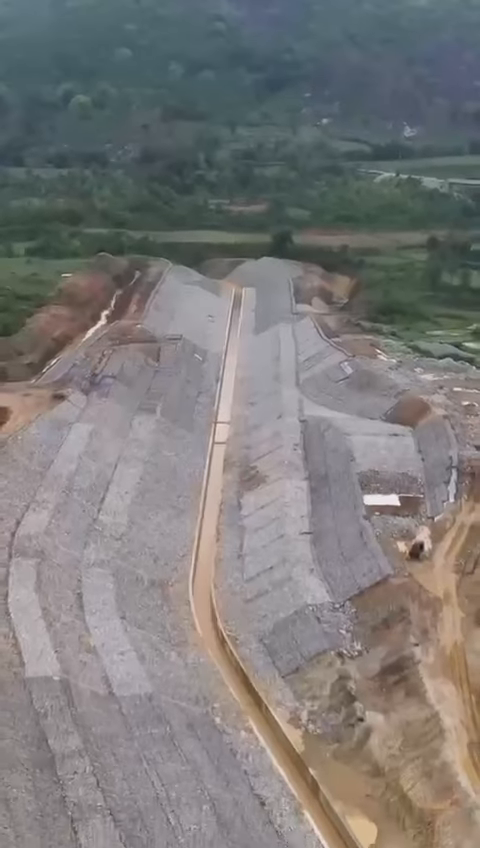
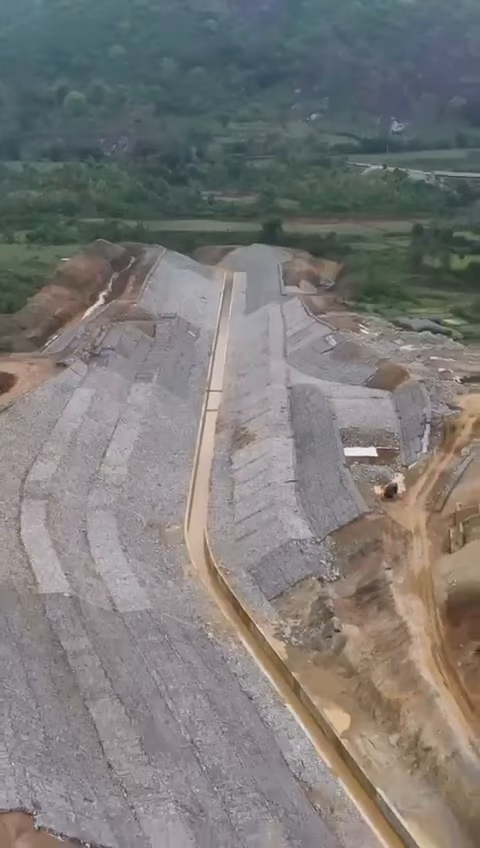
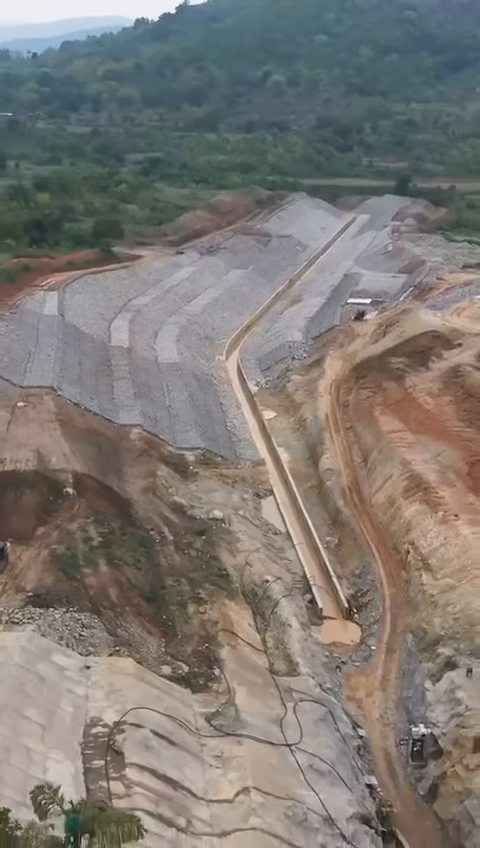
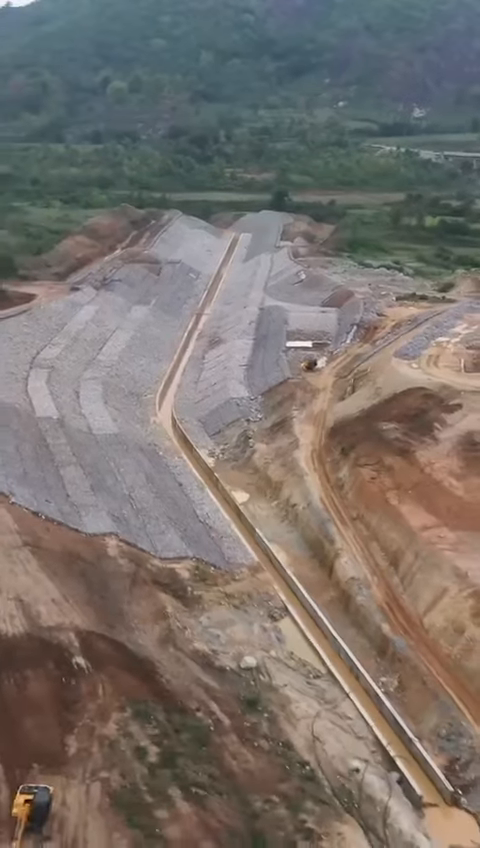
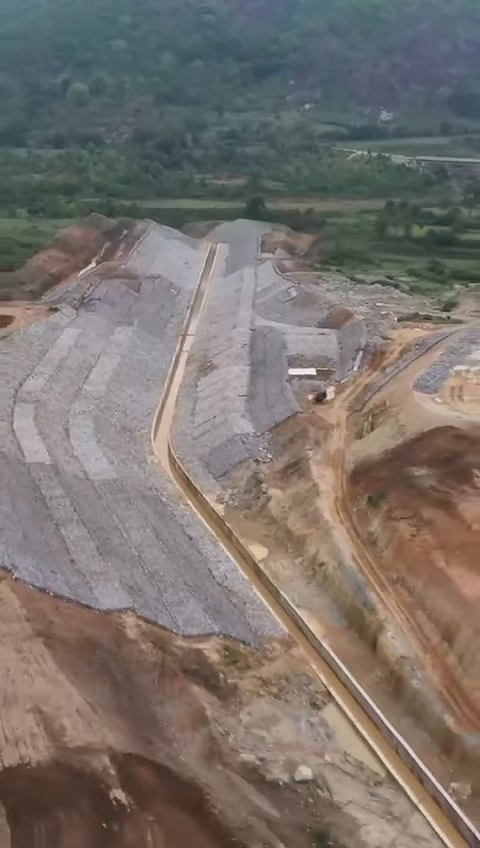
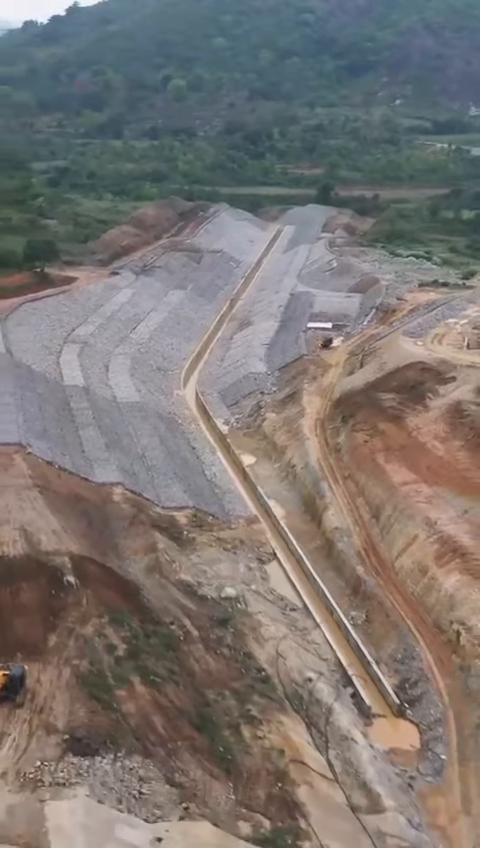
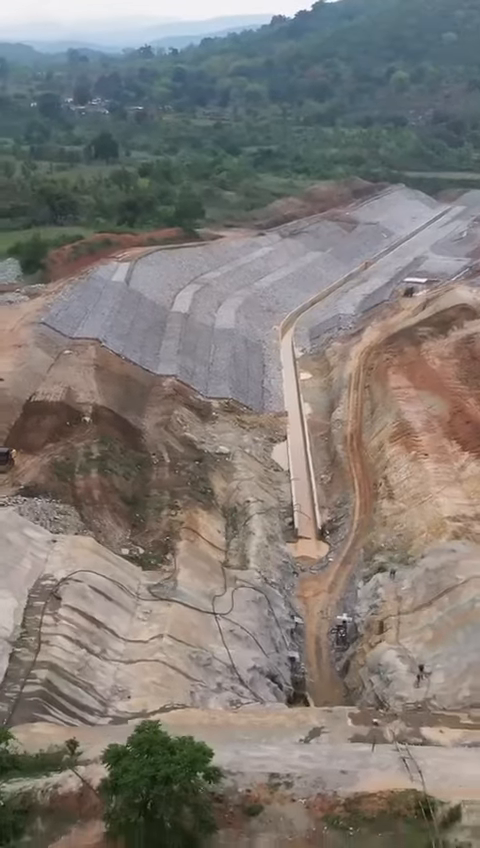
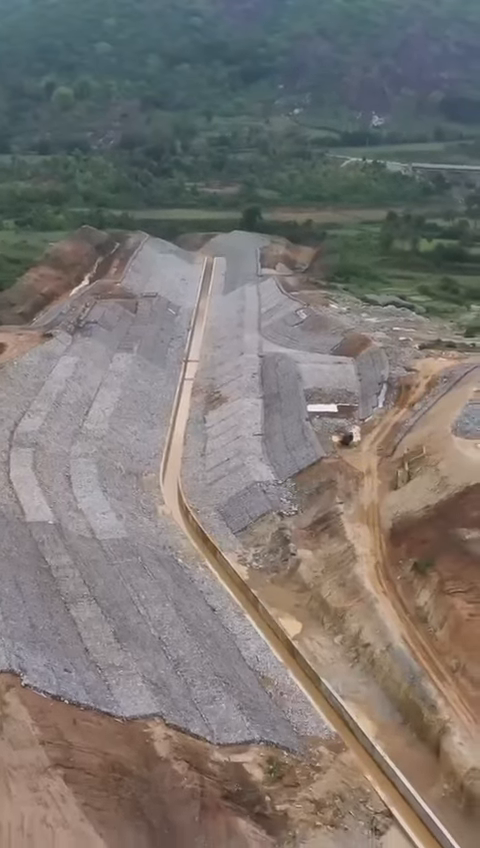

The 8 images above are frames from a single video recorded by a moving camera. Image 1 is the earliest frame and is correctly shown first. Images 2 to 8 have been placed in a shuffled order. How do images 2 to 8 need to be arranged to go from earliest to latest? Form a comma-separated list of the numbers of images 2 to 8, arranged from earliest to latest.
2, 8, 5, 4, 6, 3, 7
